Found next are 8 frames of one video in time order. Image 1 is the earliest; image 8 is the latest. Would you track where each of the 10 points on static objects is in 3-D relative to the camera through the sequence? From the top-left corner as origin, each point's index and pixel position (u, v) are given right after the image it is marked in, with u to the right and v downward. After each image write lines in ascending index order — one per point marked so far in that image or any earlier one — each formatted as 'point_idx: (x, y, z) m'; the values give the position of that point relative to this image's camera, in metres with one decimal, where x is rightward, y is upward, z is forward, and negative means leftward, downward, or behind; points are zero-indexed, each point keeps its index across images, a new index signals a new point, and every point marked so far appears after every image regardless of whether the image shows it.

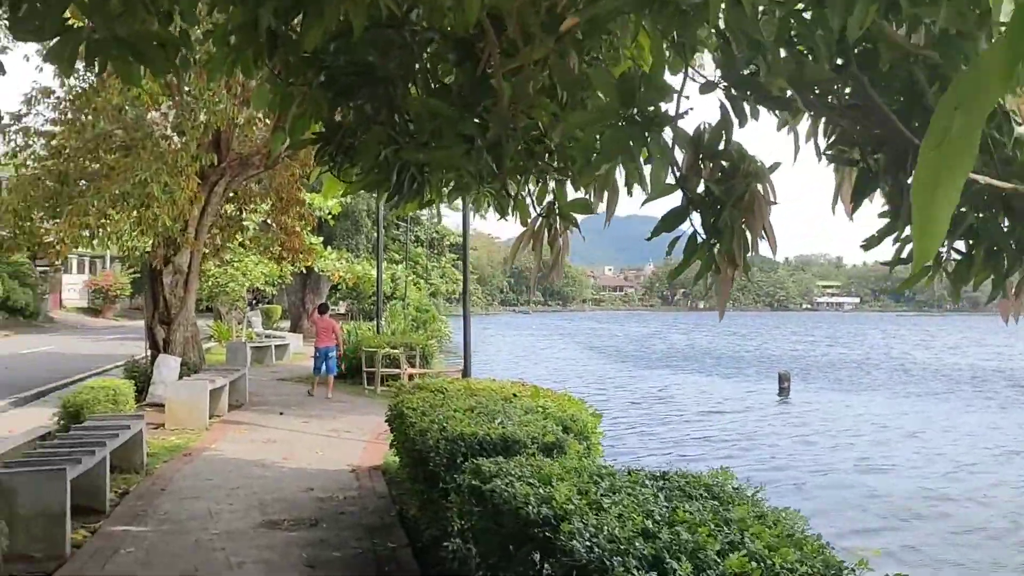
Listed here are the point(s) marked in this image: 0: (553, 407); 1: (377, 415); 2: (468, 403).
0: (+0.3, -0.8, +6.5) m
1: (-1.8, -1.7, +12.9) m
2: (-0.3, -0.8, +6.7) m
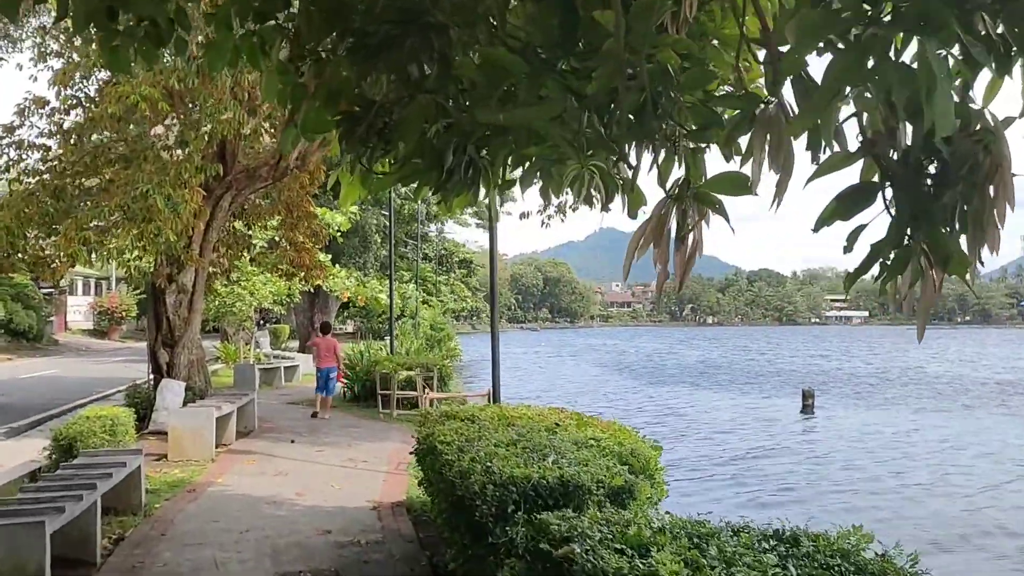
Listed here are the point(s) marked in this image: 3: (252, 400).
0: (+0.6, -0.9, +5.7) m
1: (-1.5, -1.9, +12.1) m
2: (0.0, -0.9, +5.9) m
3: (-3.4, -1.5, +12.6) m
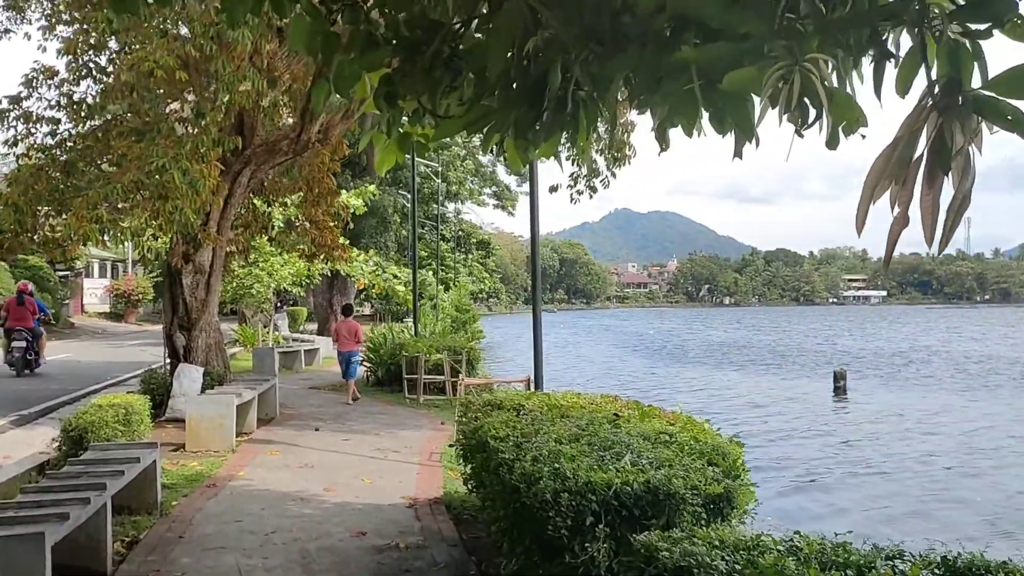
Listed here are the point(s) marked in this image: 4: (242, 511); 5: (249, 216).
0: (+0.9, -0.8, +5.0) m
1: (-1.0, -1.7, +11.4) m
2: (+0.3, -0.8, +5.2) m
3: (-3.0, -1.2, +12.0) m
4: (-1.9, -1.6, +6.8) m
5: (-4.1, +1.2, +14.9) m
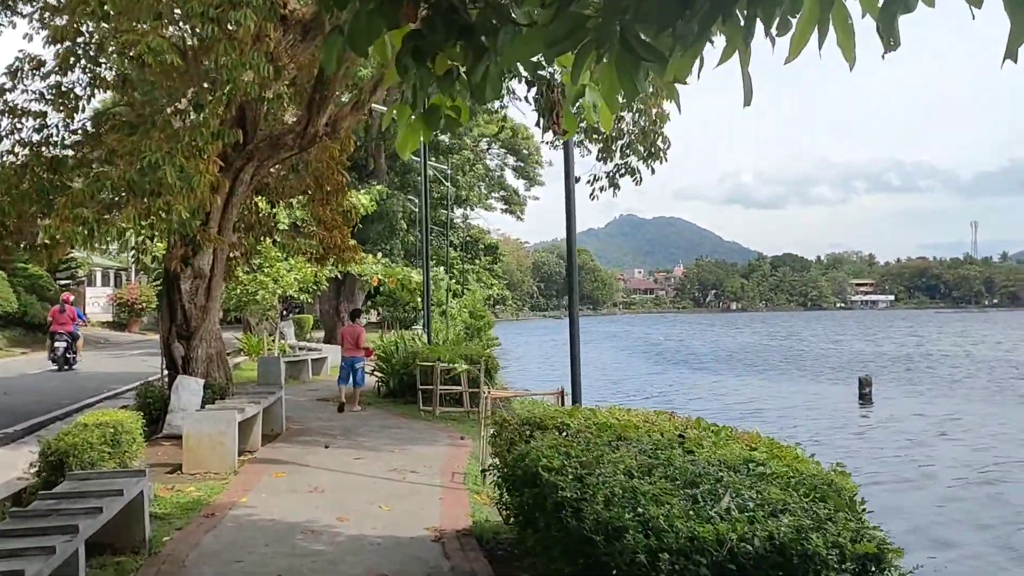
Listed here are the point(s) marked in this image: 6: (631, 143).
0: (+1.1, -0.8, +4.1) m
1: (-0.8, -1.7, +10.5) m
2: (+0.6, -0.8, +4.3) m
3: (-2.7, -1.3, +11.1) m
4: (-1.7, -1.6, +5.9) m
5: (-3.8, +1.1, +14.1) m
6: (+1.4, +1.8, +11.6) m
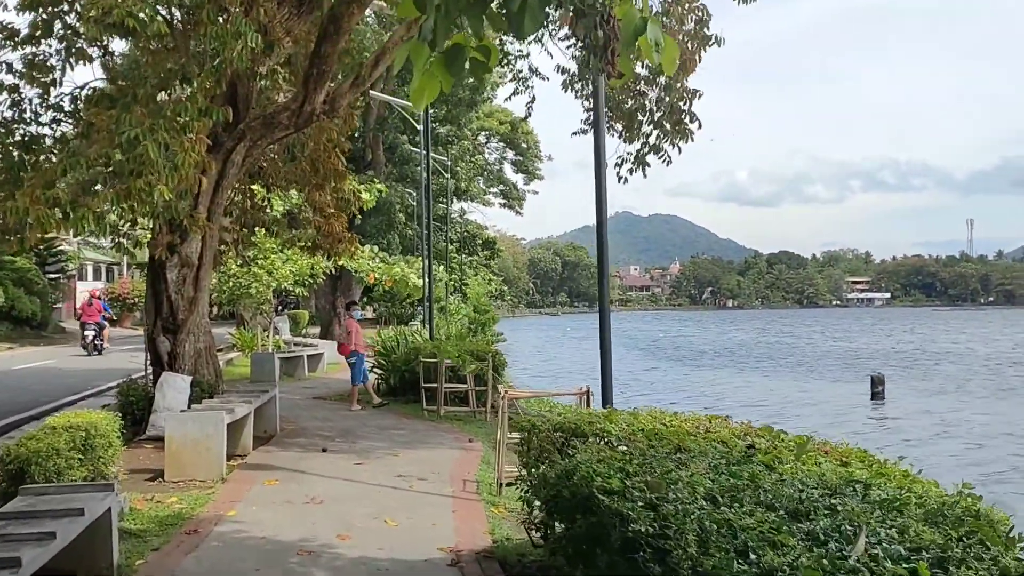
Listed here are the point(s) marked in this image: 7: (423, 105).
0: (+1.3, -0.7, +3.3) m
1: (-0.6, -1.6, +9.7) m
2: (+0.7, -0.7, +3.5) m
3: (-2.6, -1.2, +10.3) m
4: (-1.5, -1.5, +5.1) m
5: (-3.7, +1.2, +13.2) m
6: (+1.6, +1.9, +10.8) m
7: (-0.3, +0.7, +3.8) m
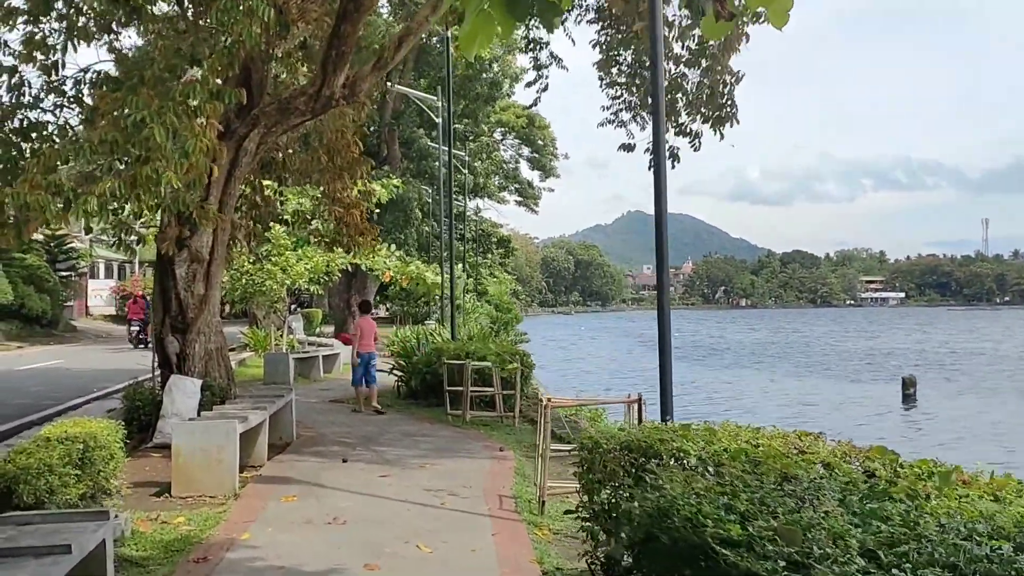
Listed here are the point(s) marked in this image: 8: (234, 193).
0: (+1.5, -0.7, +2.6) m
1: (-0.3, -1.6, +9.0) m
2: (+1.0, -0.7, +2.7) m
3: (-2.2, -1.1, +9.6) m
4: (-1.2, -1.5, +4.4) m
5: (-3.3, +1.2, +12.5) m
6: (+1.9, +1.9, +10.0) m
7: (-0.1, +0.7, +3.1) m
8: (-3.1, +1.0, +10.6) m
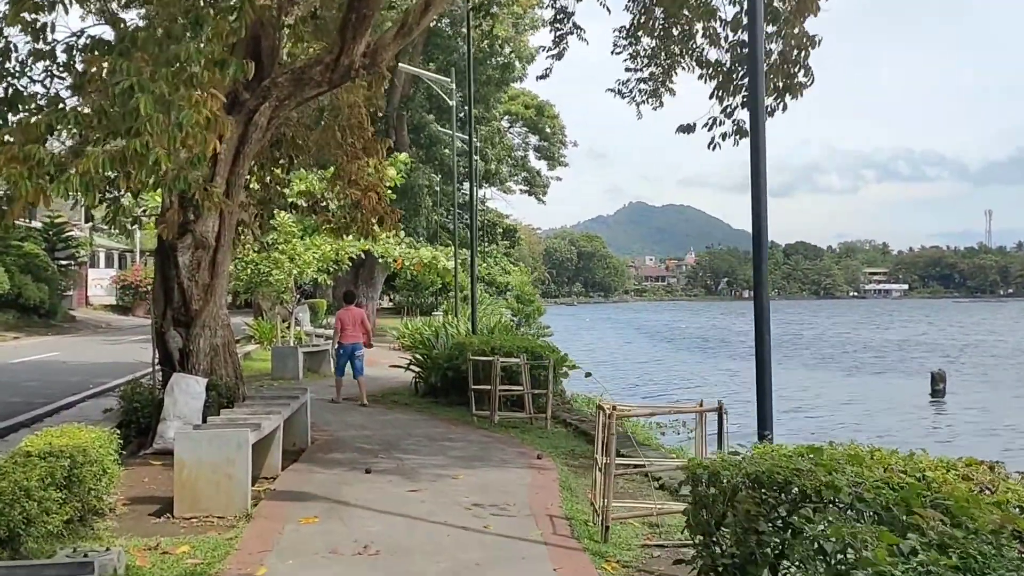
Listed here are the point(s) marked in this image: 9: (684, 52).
0: (+1.9, -0.6, +1.6) m
1: (0.0, -1.5, +8.1) m
2: (+1.3, -0.6, +1.8) m
3: (-1.9, -1.1, +8.7) m
4: (-0.9, -1.4, +3.5) m
5: (-3.0, +1.4, +11.6) m
6: (+2.3, +2.0, +9.1) m
7: (+0.3, +0.8, +2.1) m
8: (-2.7, +1.1, +9.7) m
9: (+2.0, +2.7, +10.9) m
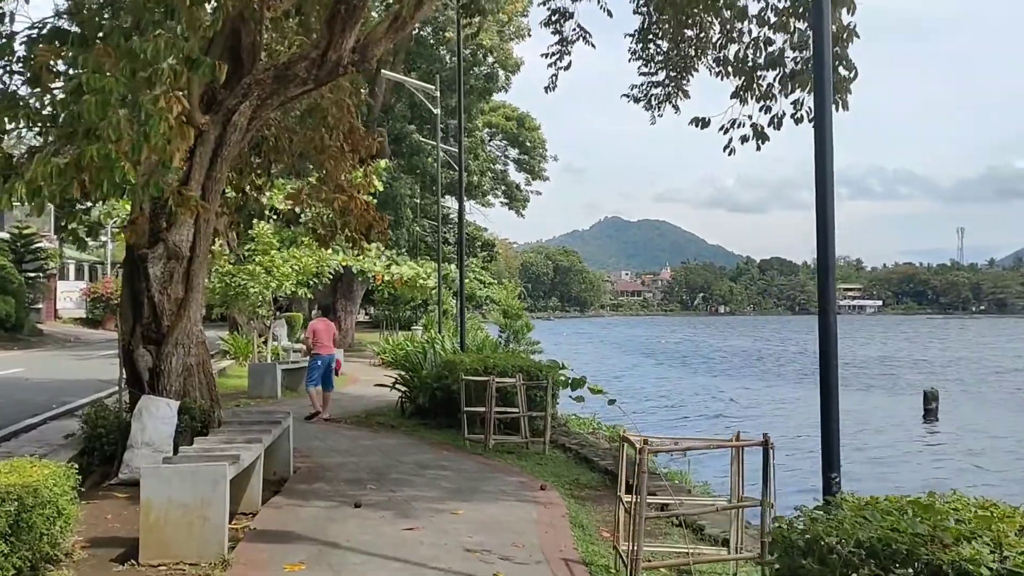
0: (+2.1, -0.7, +1.0) m
1: (+0.1, -1.6, +7.4) m
2: (+1.5, -0.7, +1.2) m
3: (-1.9, -1.2, +7.9) m
4: (-0.8, -1.5, +2.7) m
5: (-3.0, +1.2, +10.8) m
6: (+2.3, +1.8, +8.5) m
7: (+0.4, +0.7, +1.4) m
8: (-2.7, +1.0, +8.9) m
9: (+2.0, +2.5, +10.3) m
